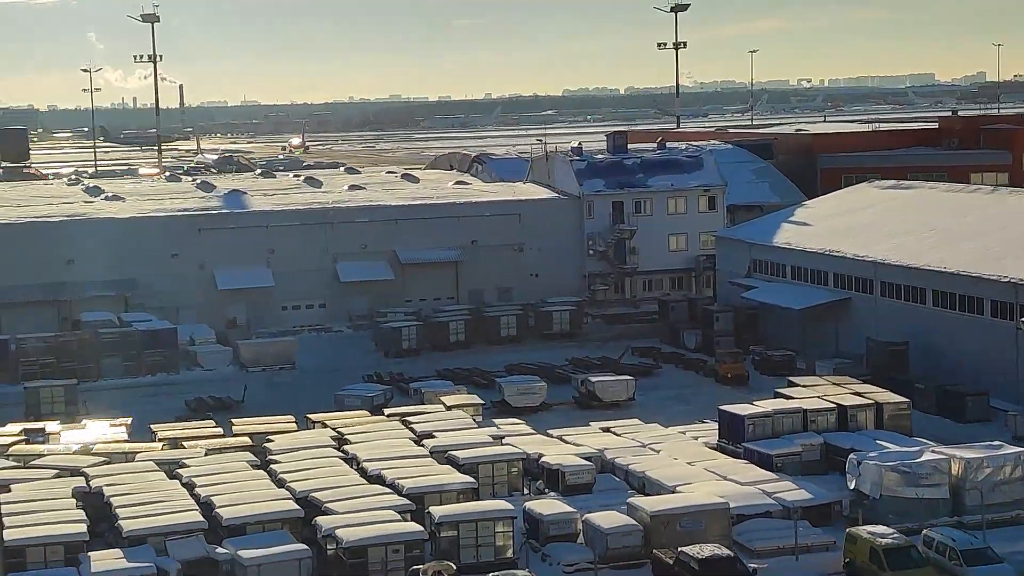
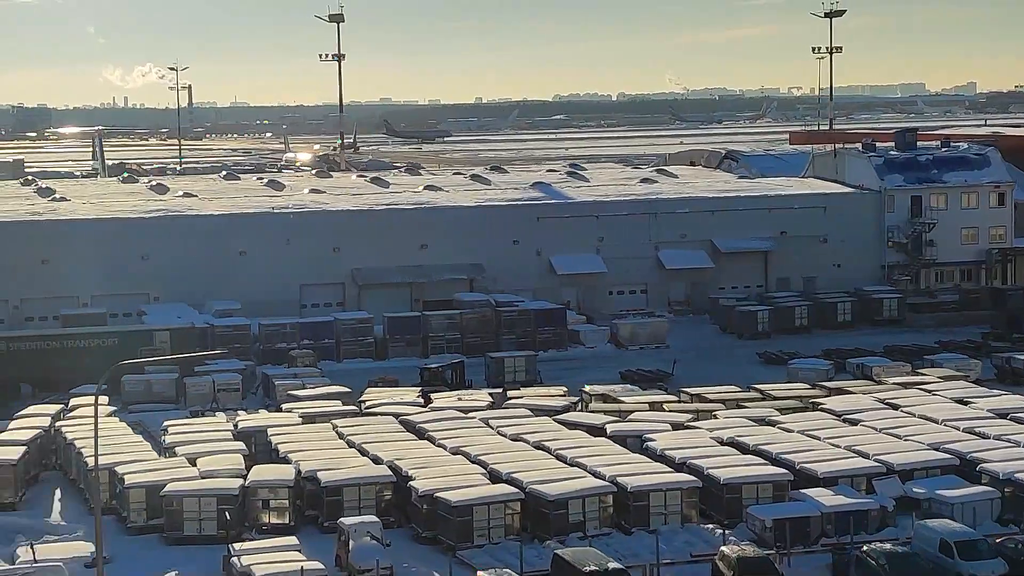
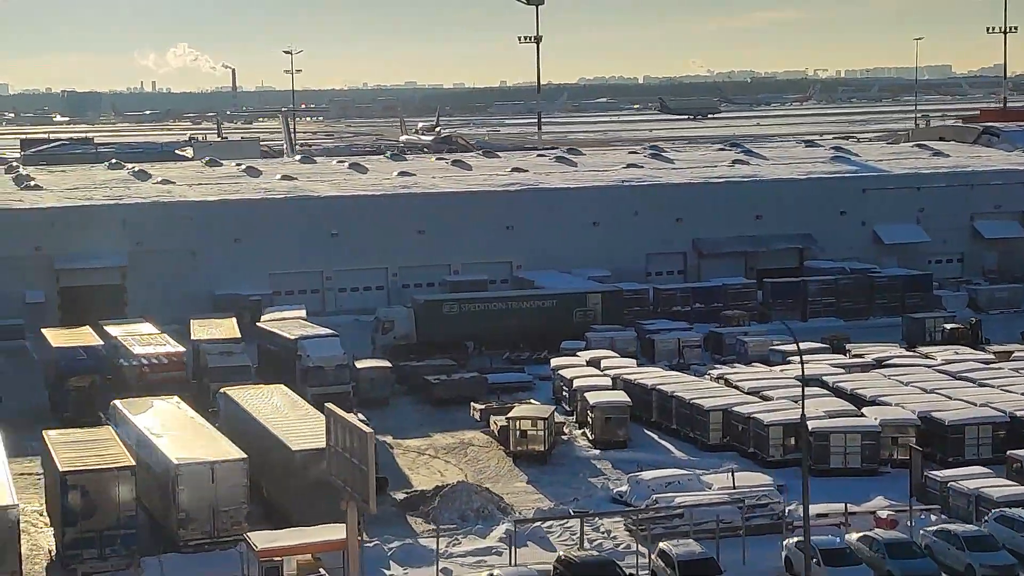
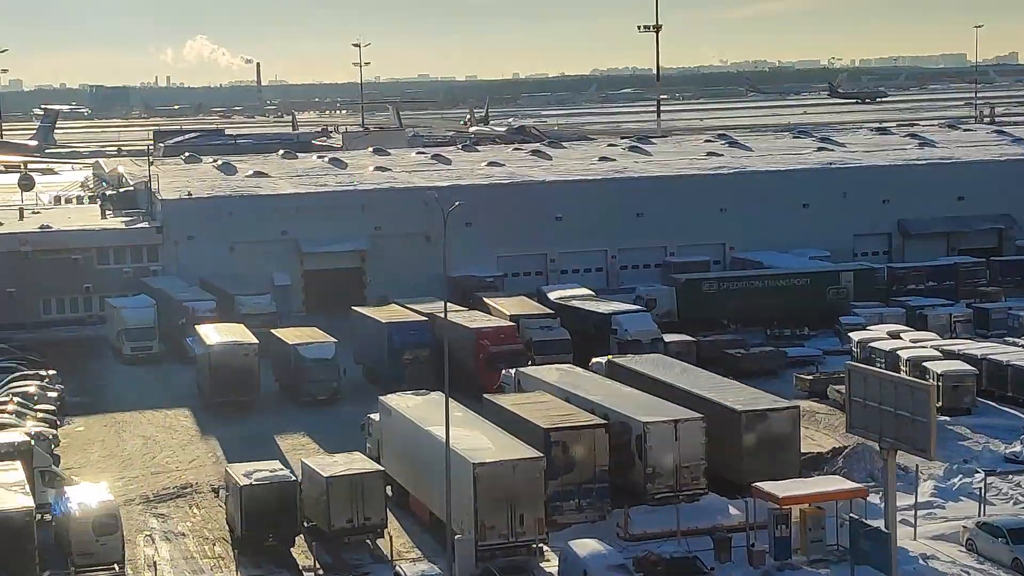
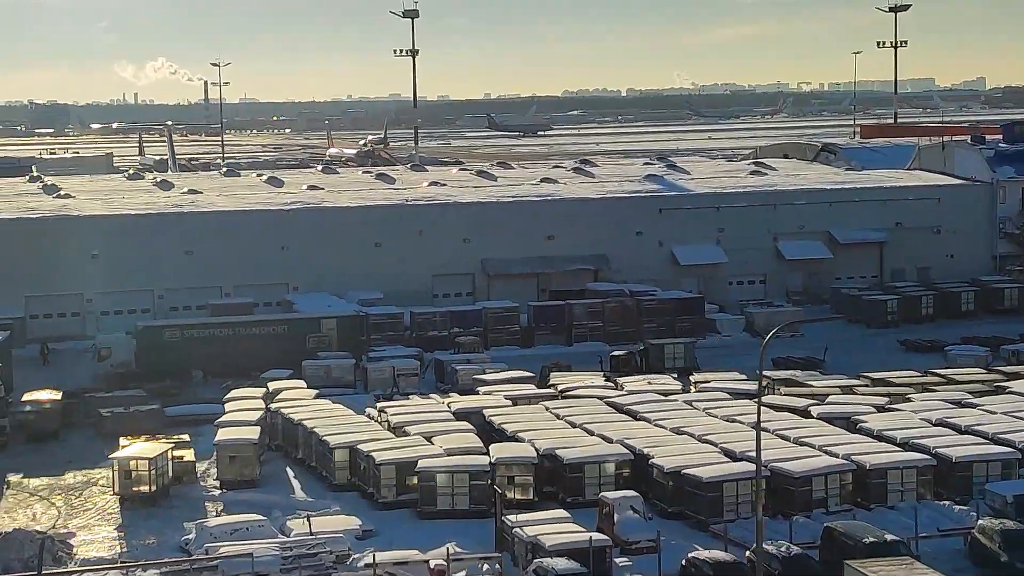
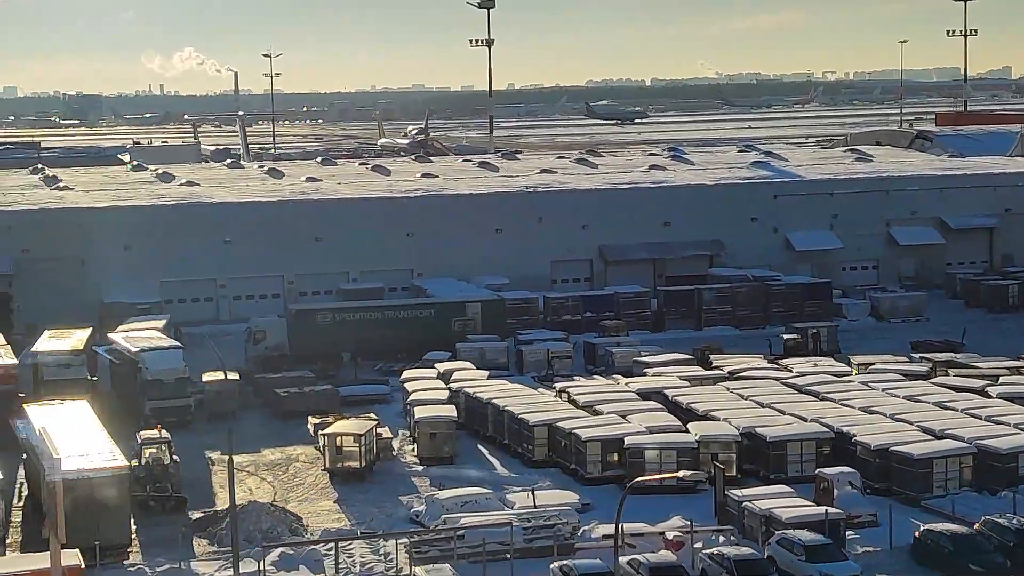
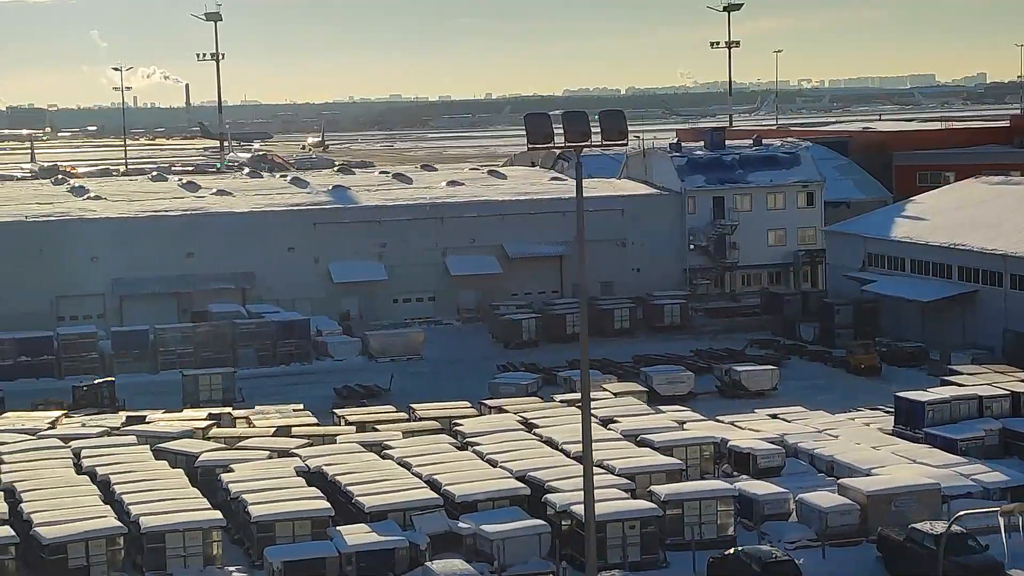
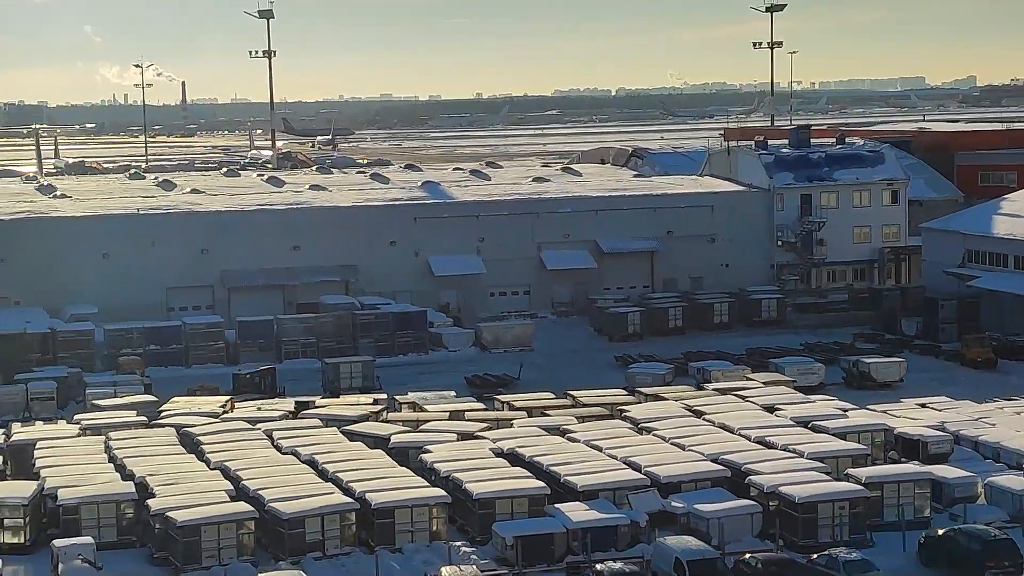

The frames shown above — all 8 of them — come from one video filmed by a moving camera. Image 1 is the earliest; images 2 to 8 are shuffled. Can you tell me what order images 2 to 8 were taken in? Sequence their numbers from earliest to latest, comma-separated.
7, 8, 2, 5, 6, 3, 4
